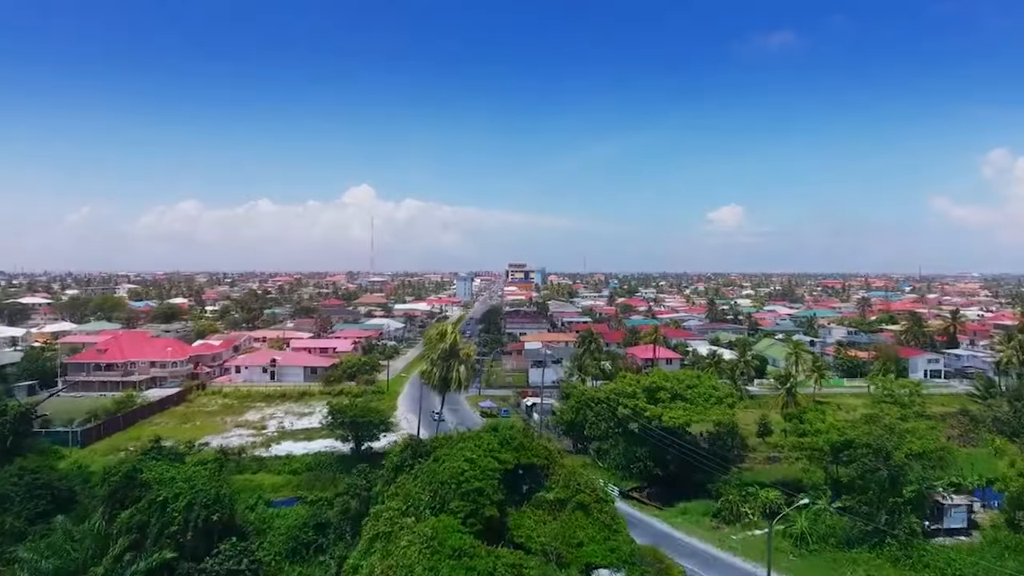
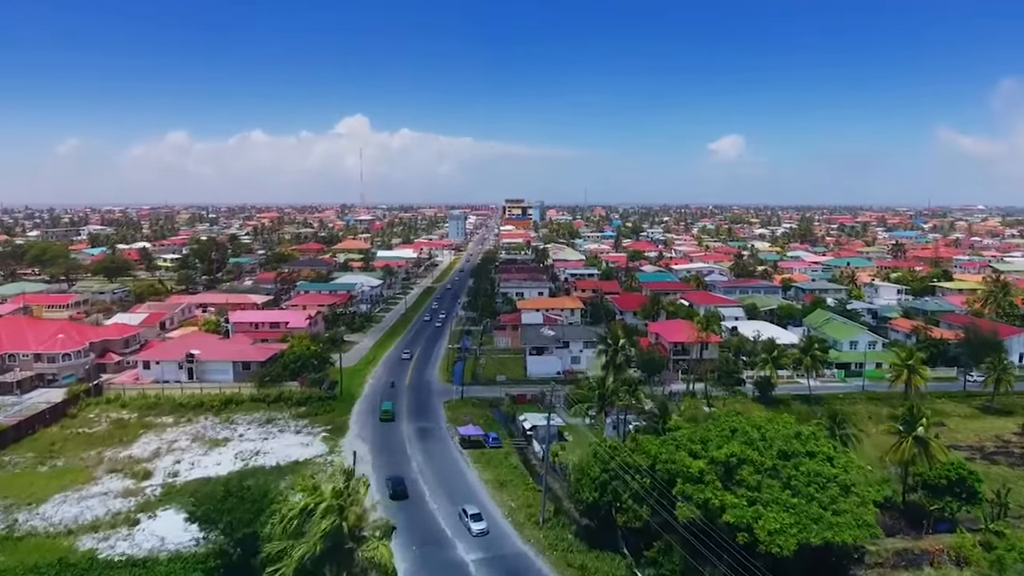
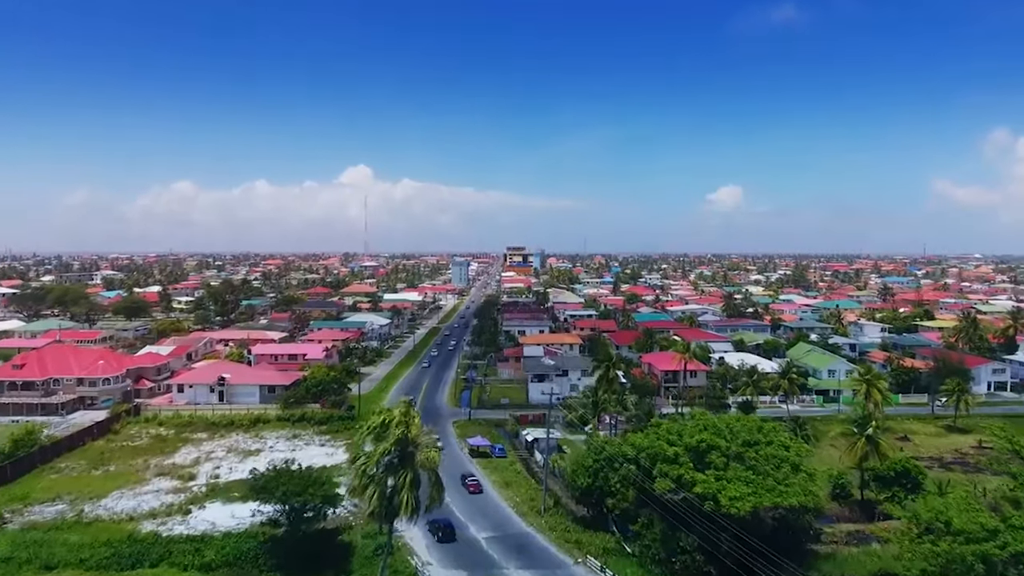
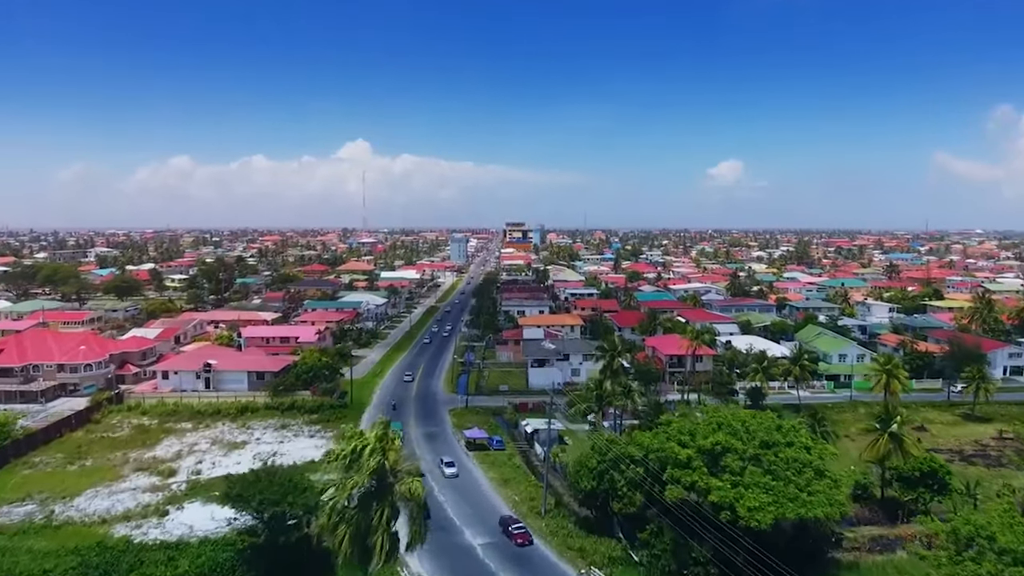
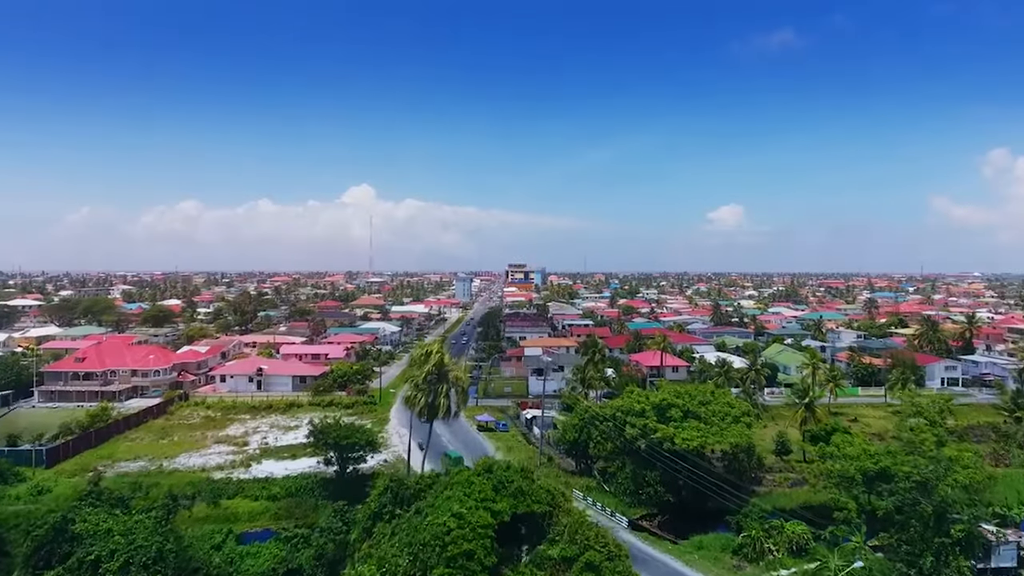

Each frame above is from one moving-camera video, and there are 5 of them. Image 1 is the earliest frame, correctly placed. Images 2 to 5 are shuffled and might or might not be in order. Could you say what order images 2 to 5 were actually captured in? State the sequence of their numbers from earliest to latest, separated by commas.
5, 3, 4, 2
